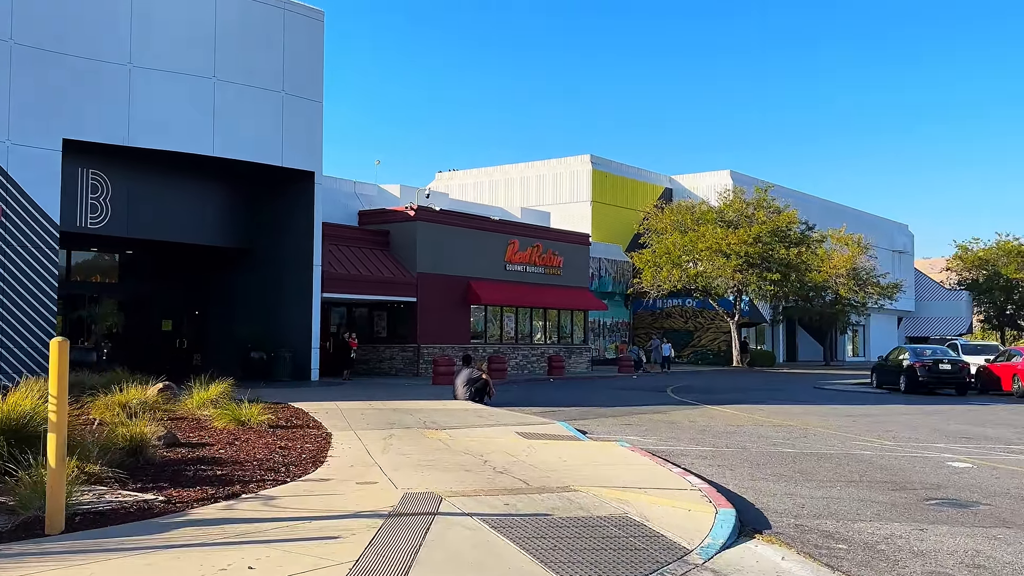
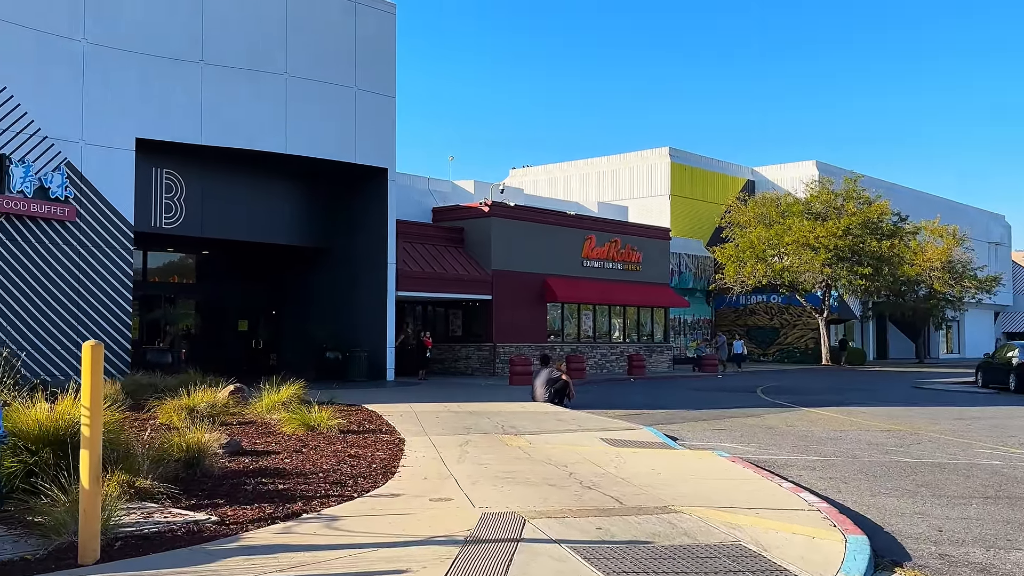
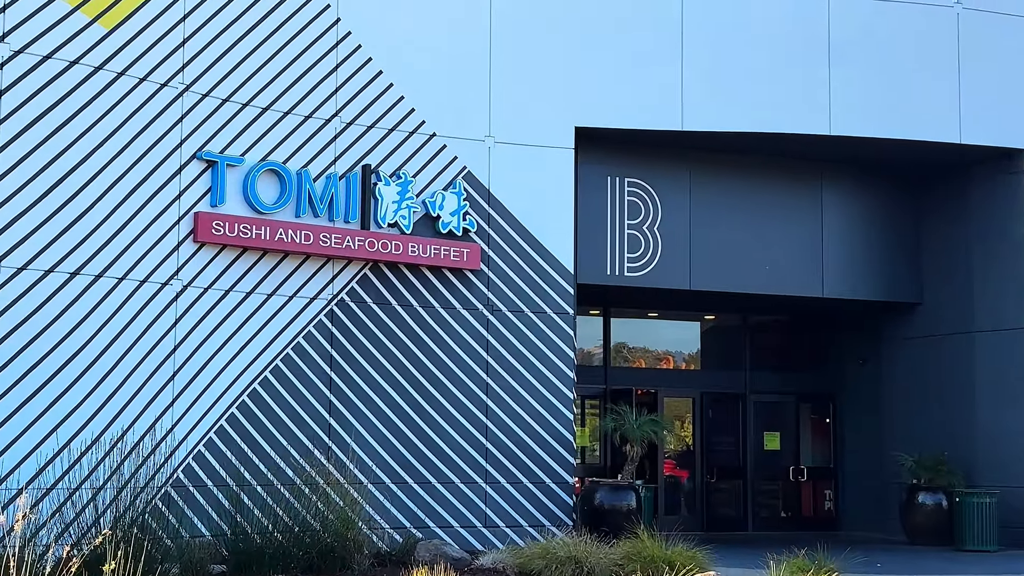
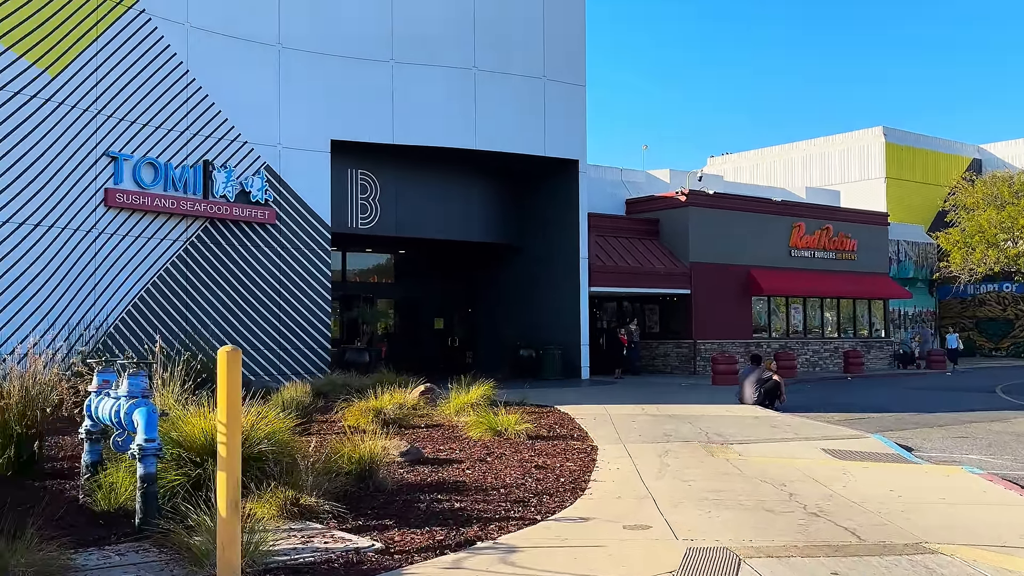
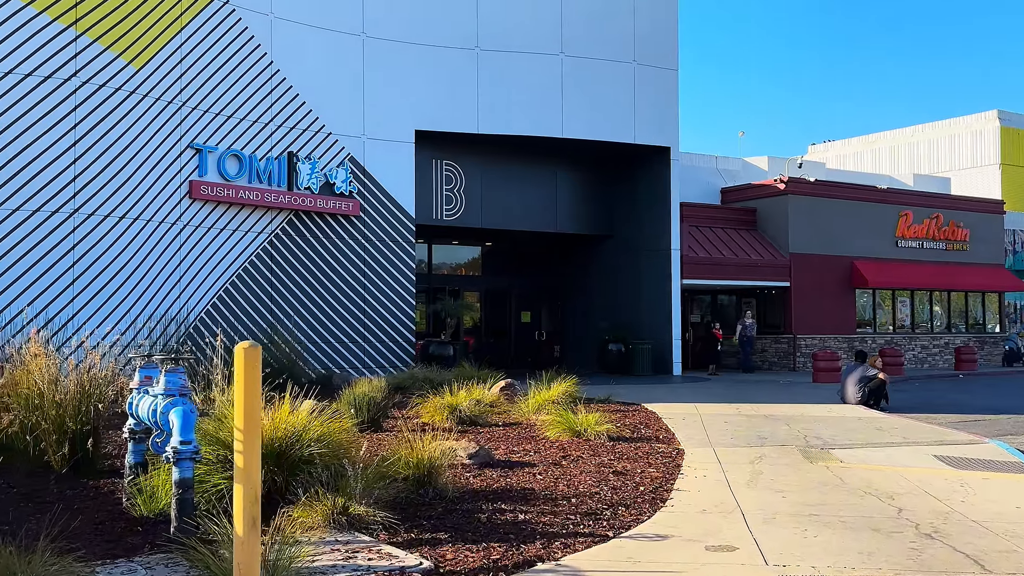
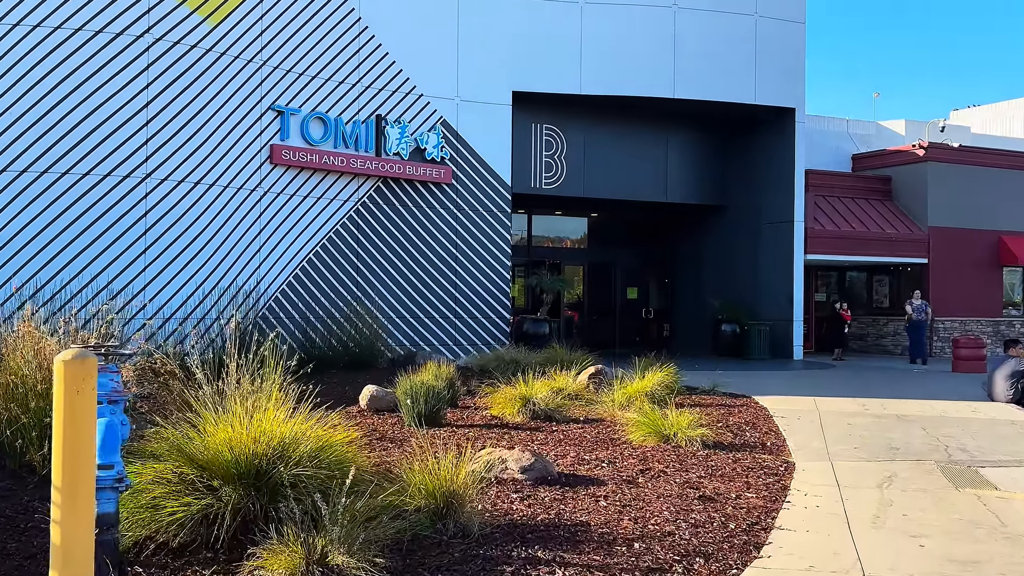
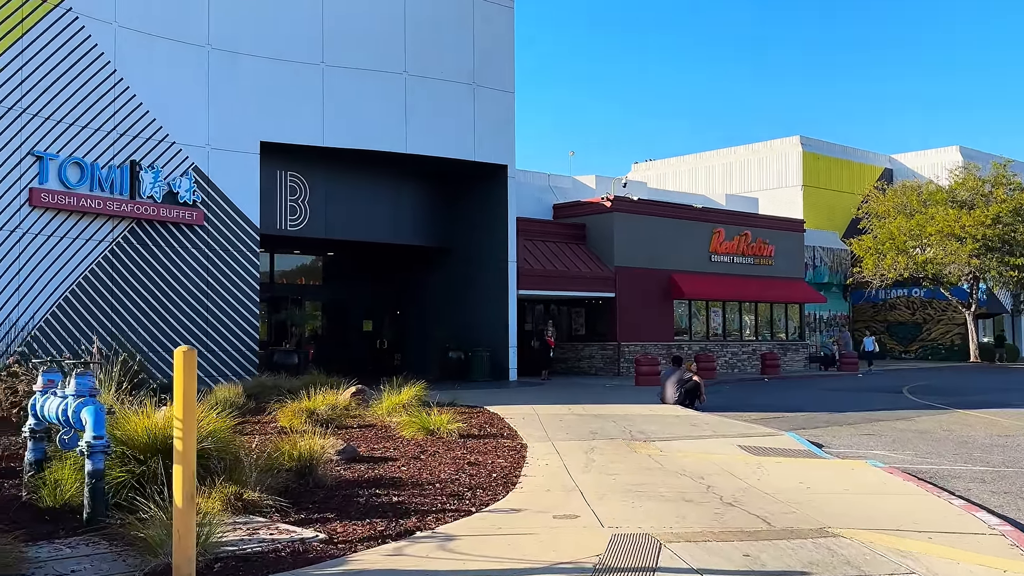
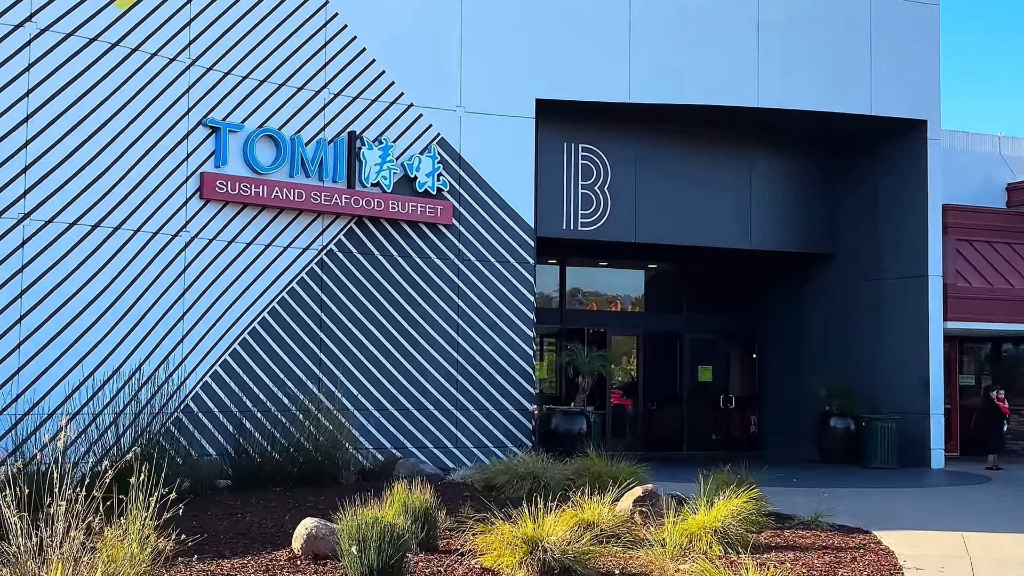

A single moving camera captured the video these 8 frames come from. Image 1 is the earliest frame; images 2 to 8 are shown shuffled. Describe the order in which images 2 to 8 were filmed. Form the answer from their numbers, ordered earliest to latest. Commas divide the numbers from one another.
2, 7, 4, 5, 6, 8, 3
